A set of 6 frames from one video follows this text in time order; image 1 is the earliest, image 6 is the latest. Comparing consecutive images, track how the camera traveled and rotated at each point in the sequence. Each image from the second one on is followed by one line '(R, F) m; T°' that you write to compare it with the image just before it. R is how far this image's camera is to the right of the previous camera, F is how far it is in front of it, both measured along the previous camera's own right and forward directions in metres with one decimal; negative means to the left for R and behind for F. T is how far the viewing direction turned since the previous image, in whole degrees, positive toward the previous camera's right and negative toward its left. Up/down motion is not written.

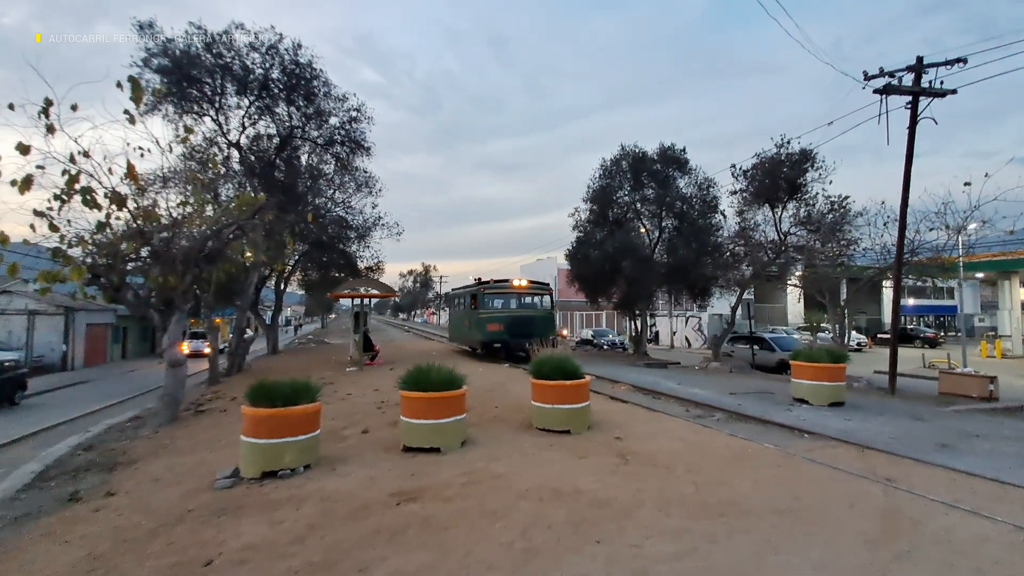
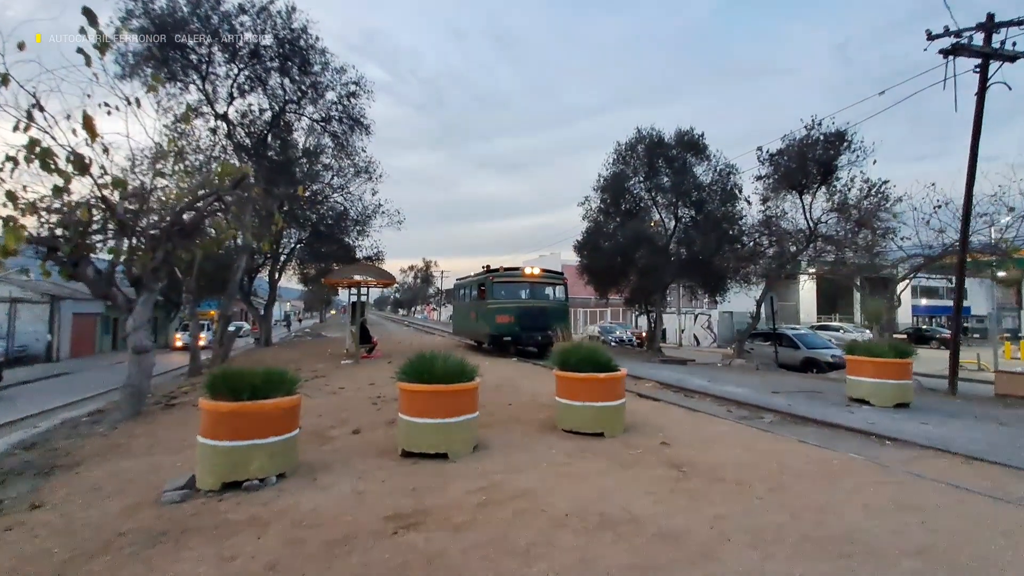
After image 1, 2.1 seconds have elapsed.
(-0.4, +1.6) m; 0°
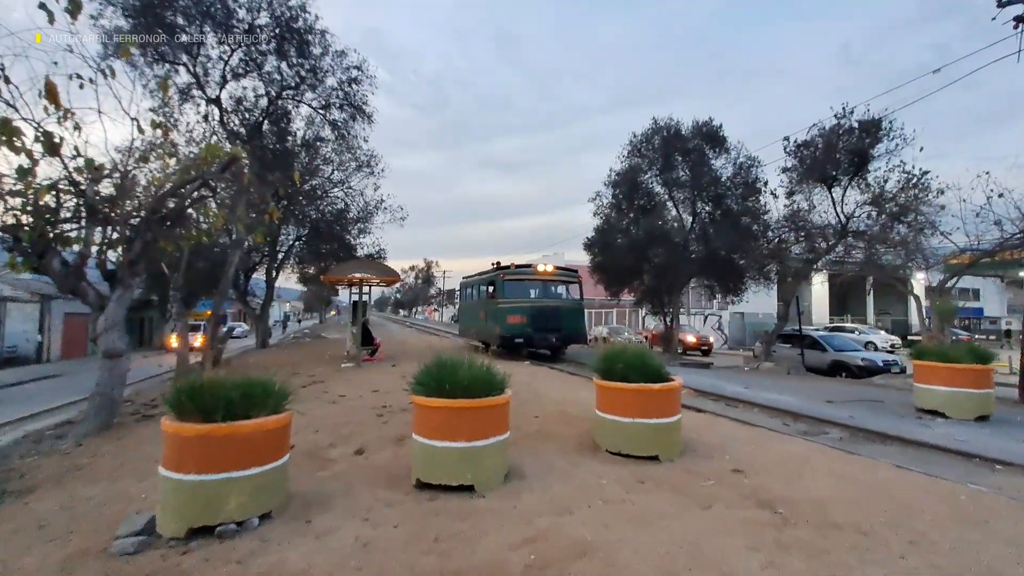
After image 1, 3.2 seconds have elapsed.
(-0.5, +1.3) m; 0°
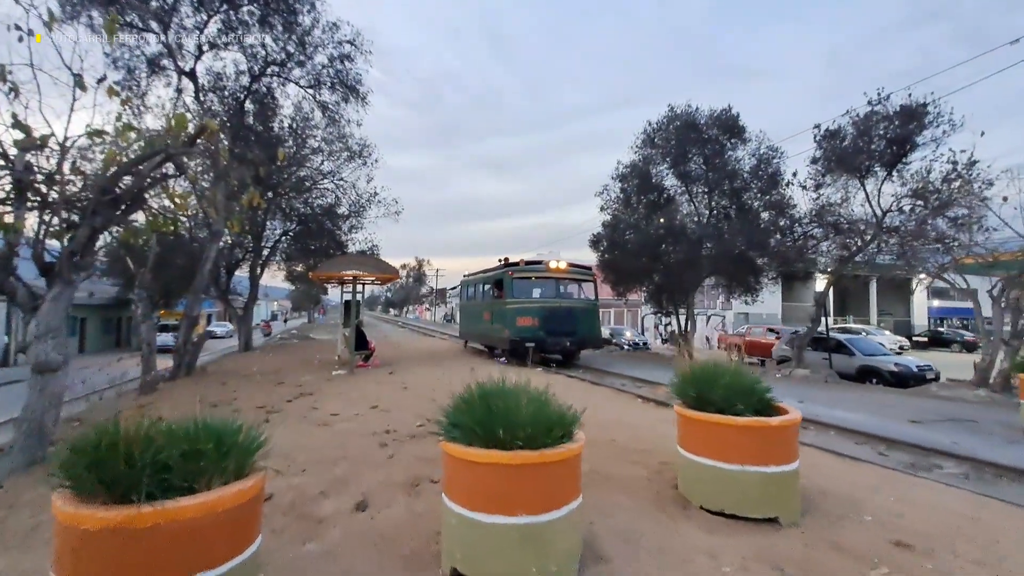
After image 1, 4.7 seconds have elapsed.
(-0.7, +1.8) m; +1°
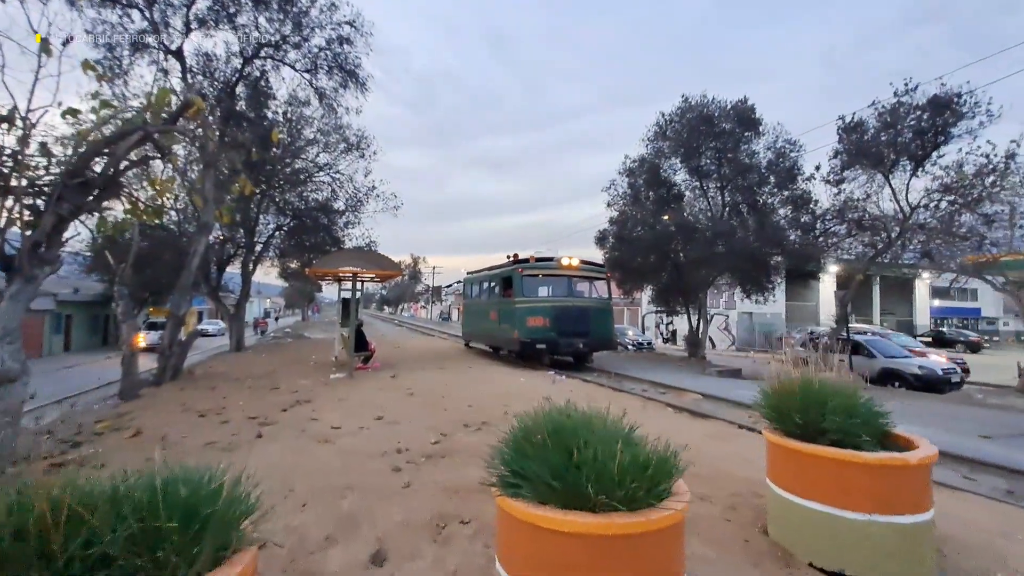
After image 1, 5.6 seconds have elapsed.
(-0.5, +1.0) m; +1°
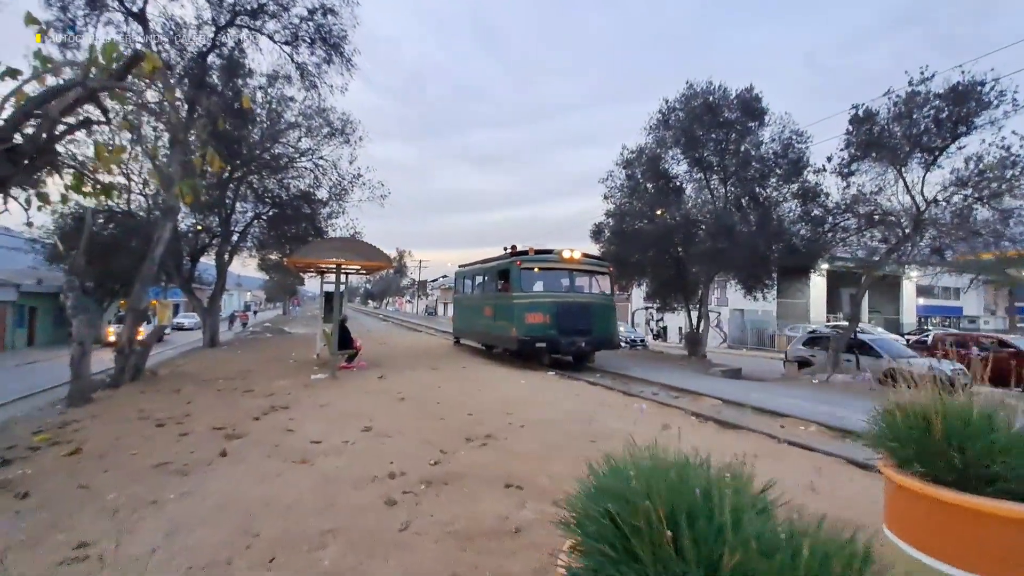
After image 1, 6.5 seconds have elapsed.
(-0.4, +1.2) m; +2°
